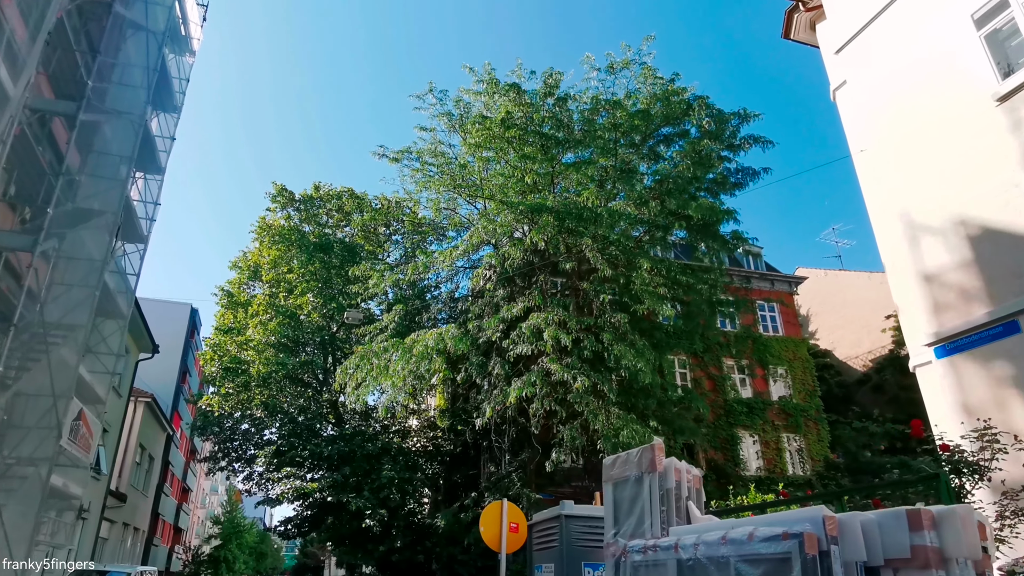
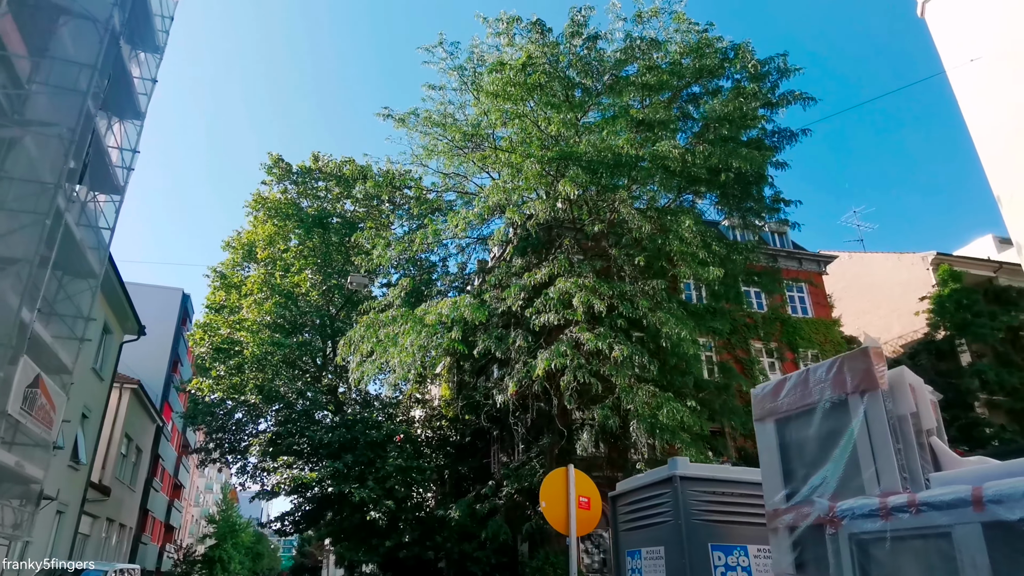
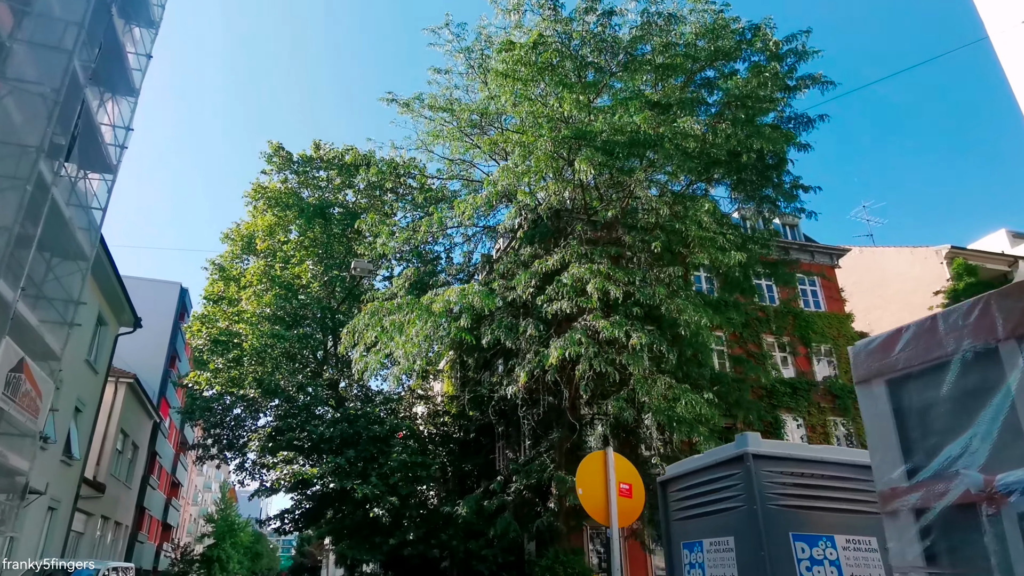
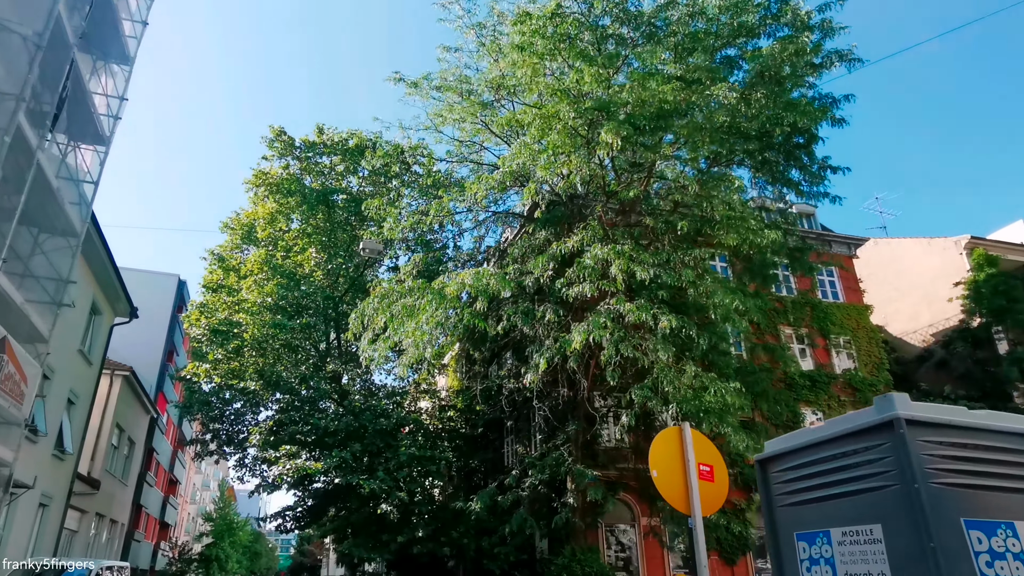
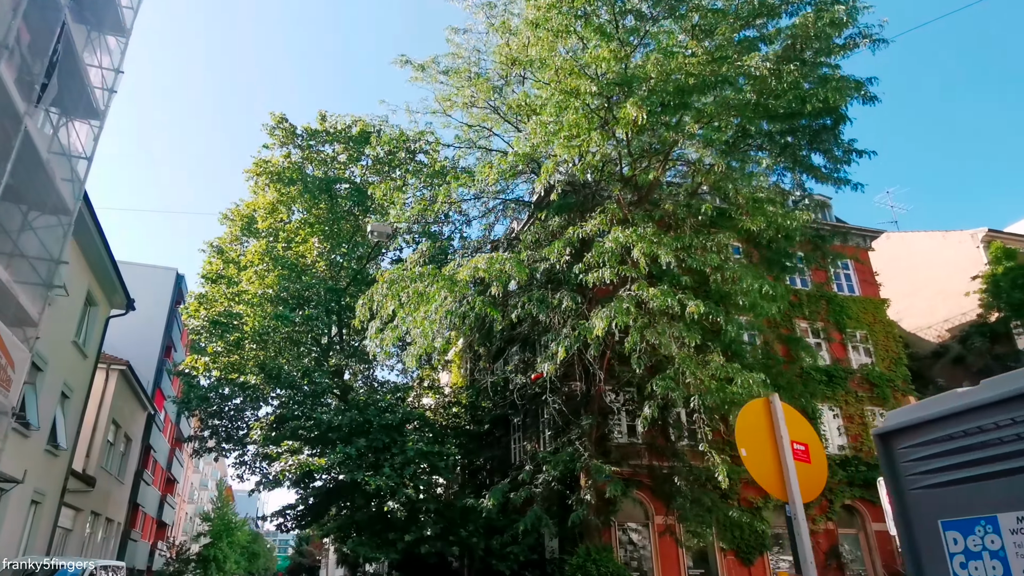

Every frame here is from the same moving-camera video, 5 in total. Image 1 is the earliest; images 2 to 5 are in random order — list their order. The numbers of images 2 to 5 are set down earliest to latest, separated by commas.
2, 3, 4, 5
